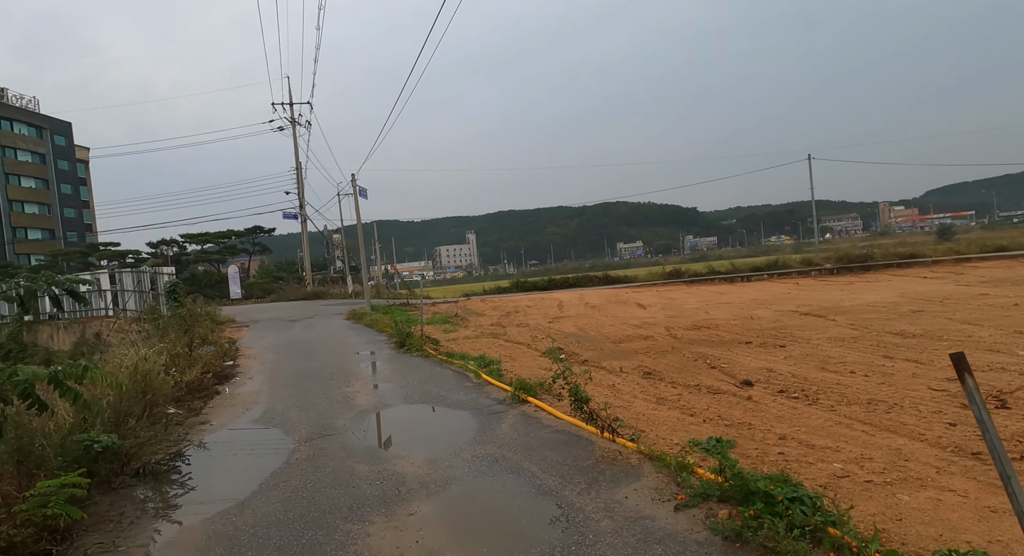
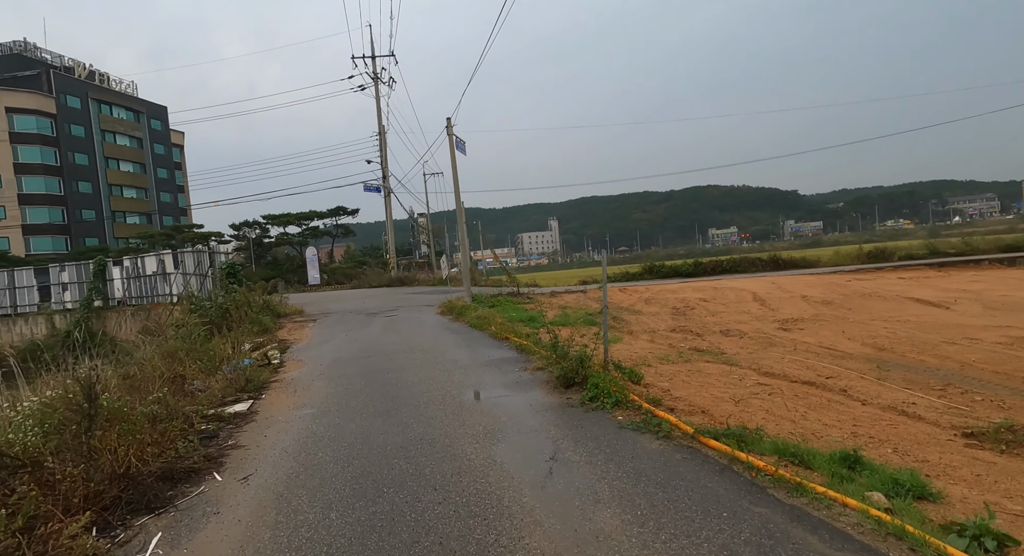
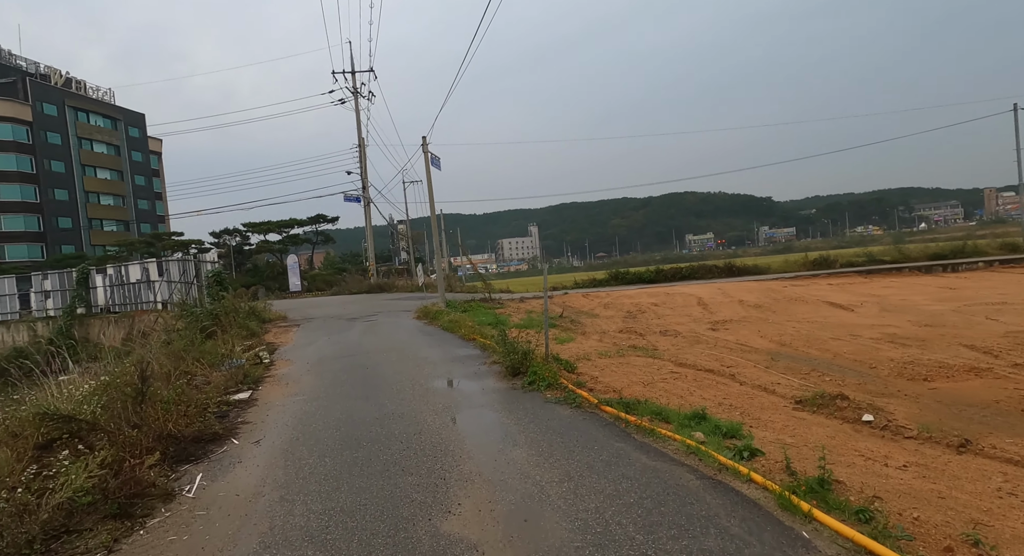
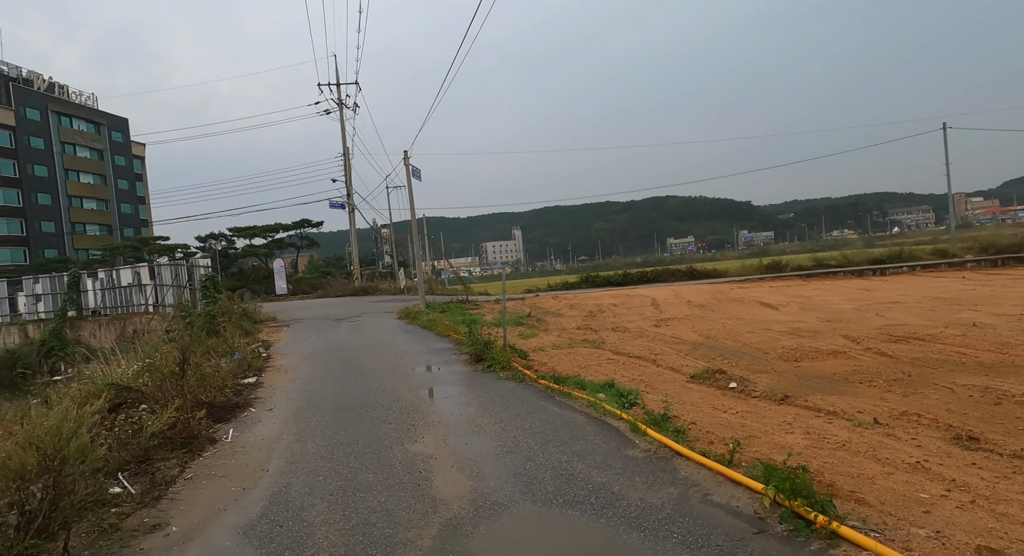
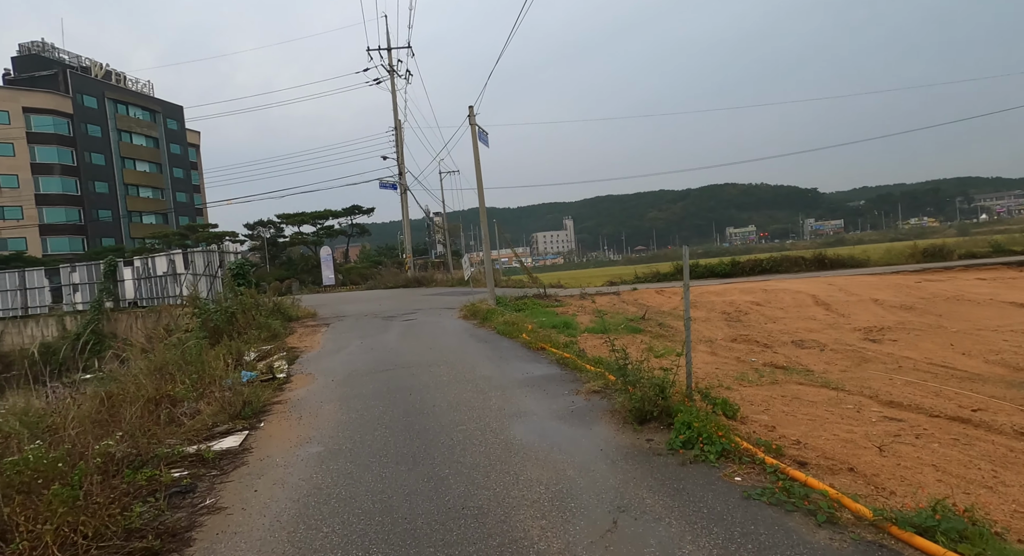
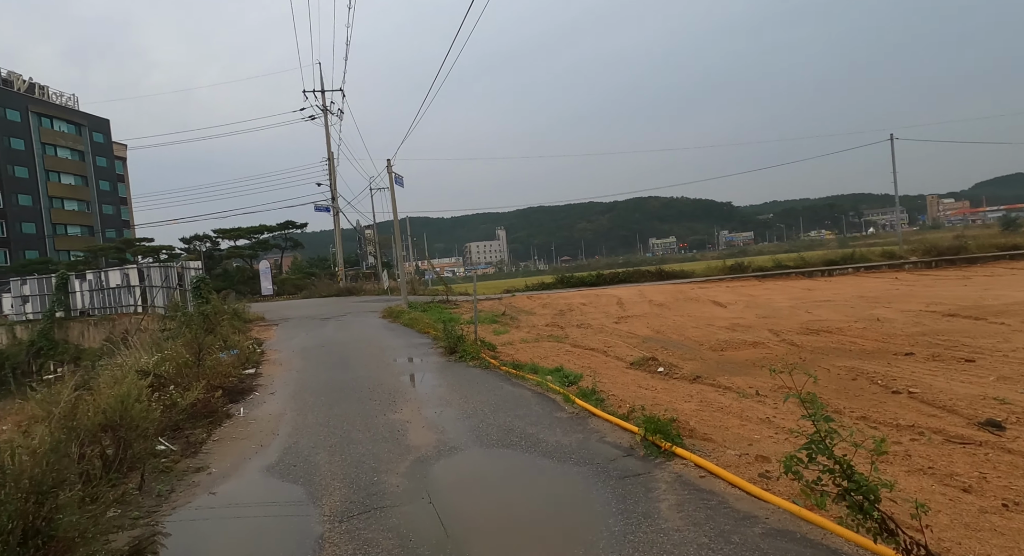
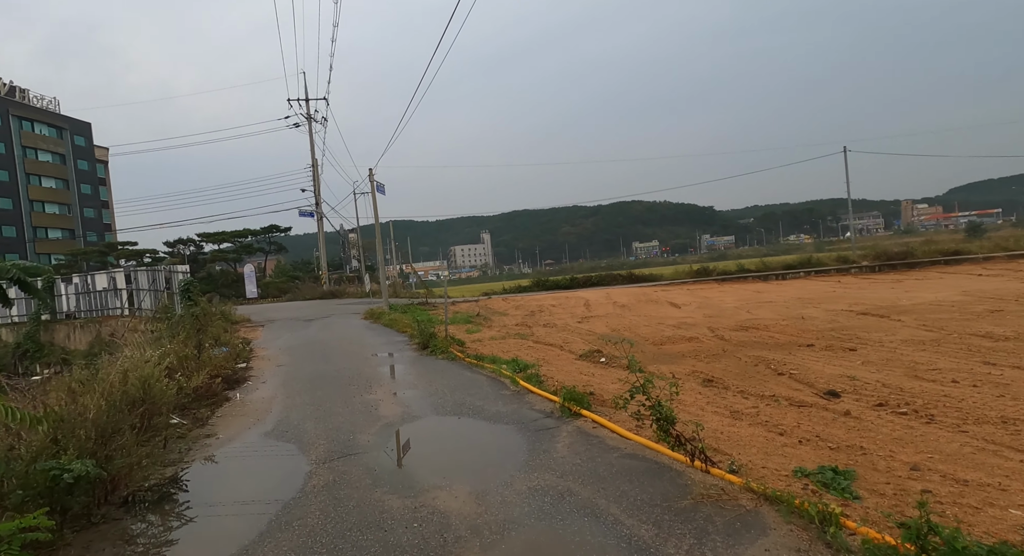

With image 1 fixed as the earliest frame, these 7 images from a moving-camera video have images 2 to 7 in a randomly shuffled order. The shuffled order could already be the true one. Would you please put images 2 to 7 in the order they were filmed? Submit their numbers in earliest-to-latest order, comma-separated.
7, 6, 4, 3, 2, 5
